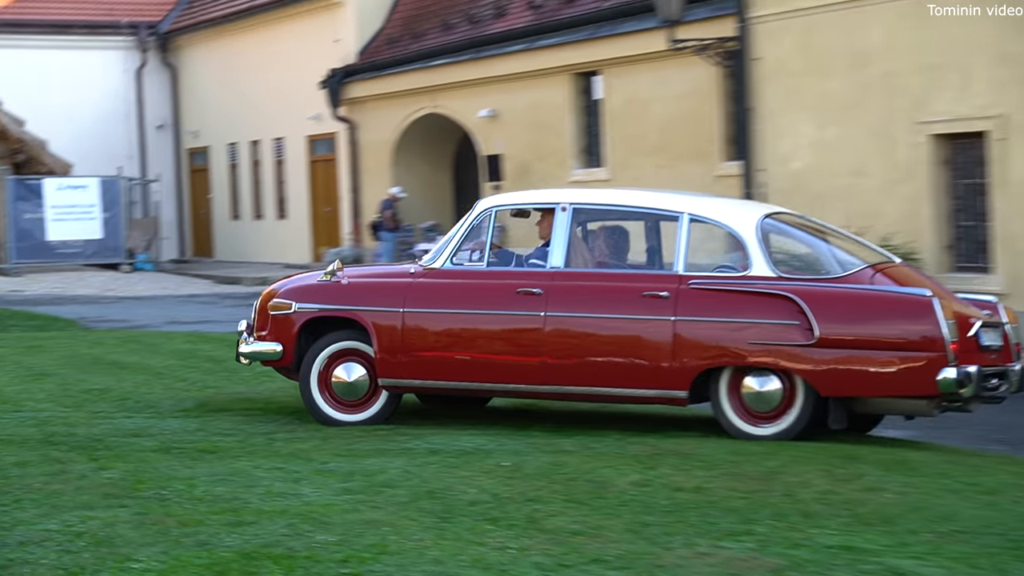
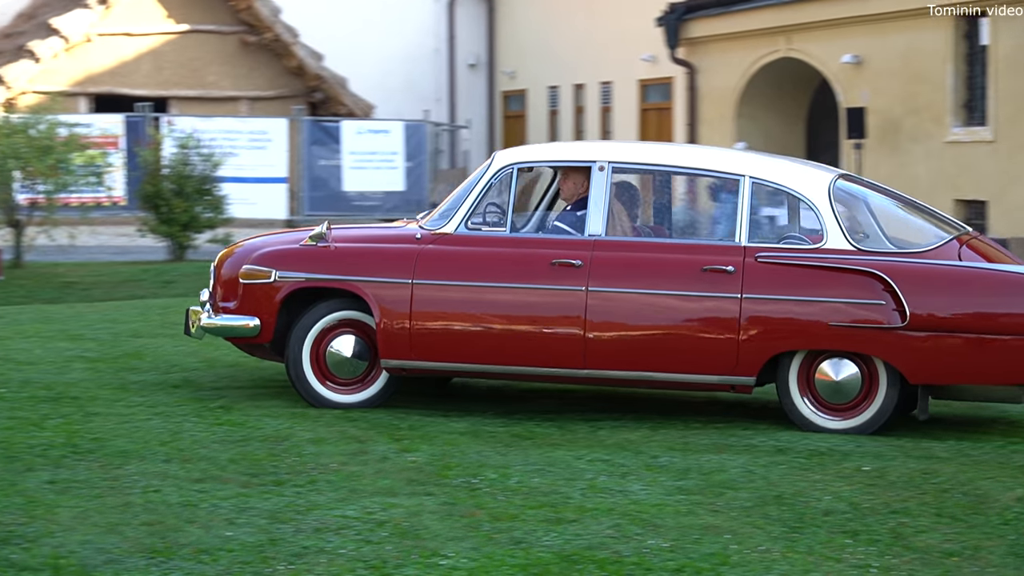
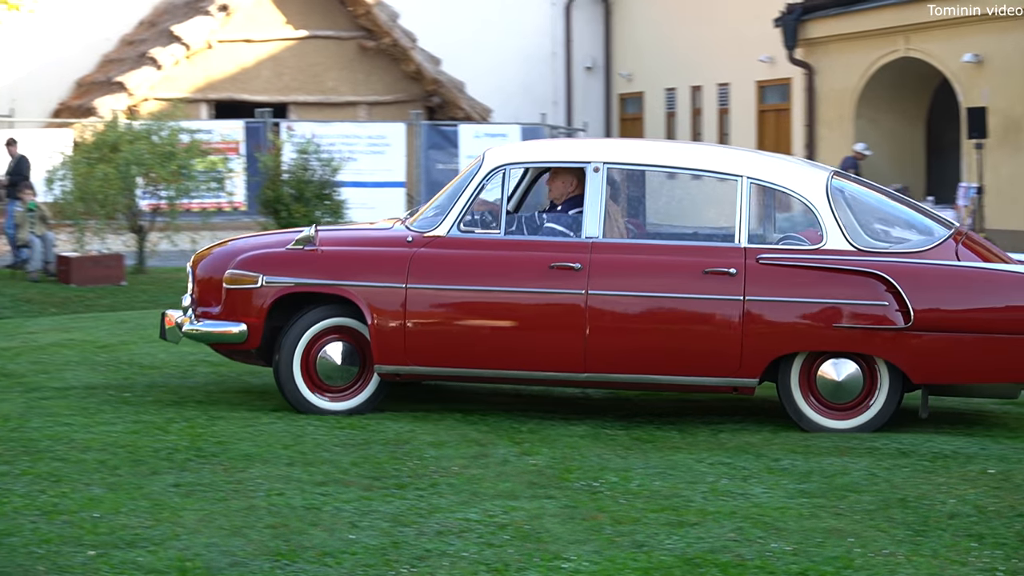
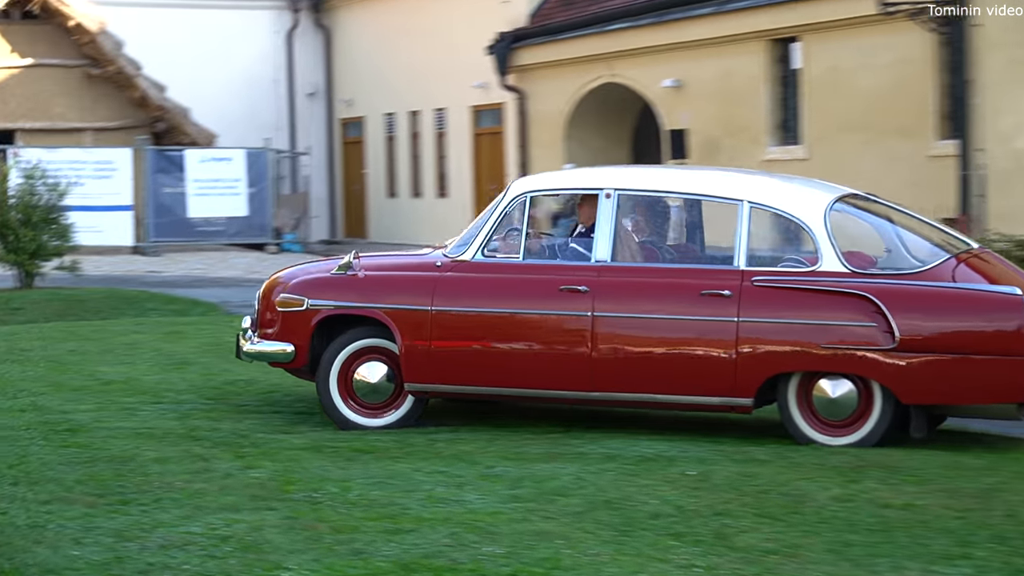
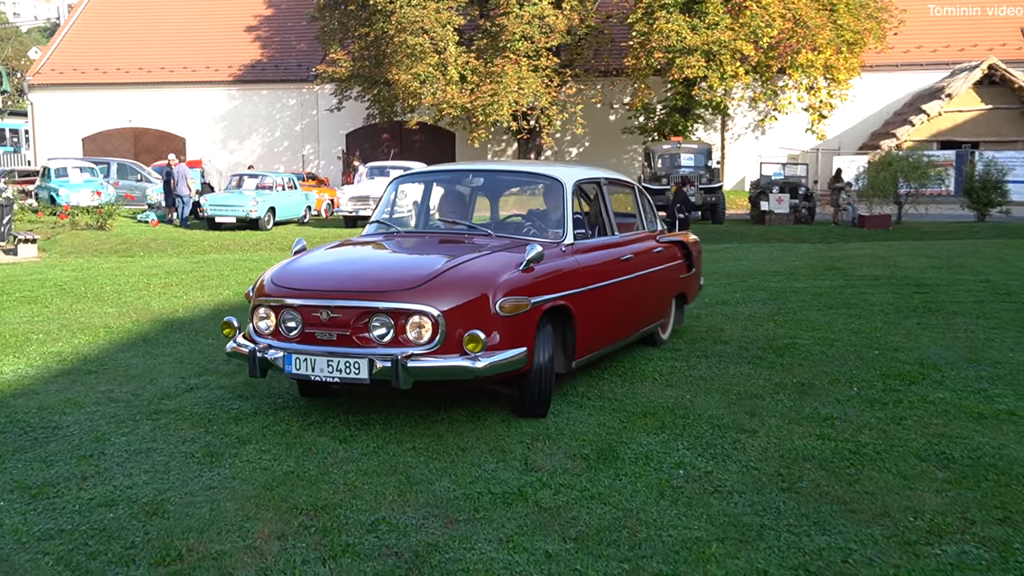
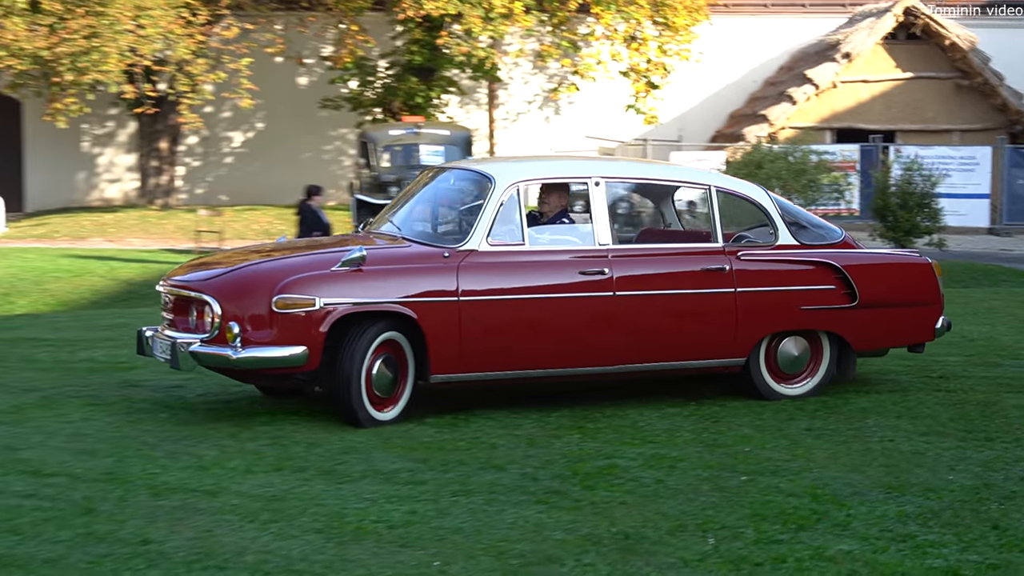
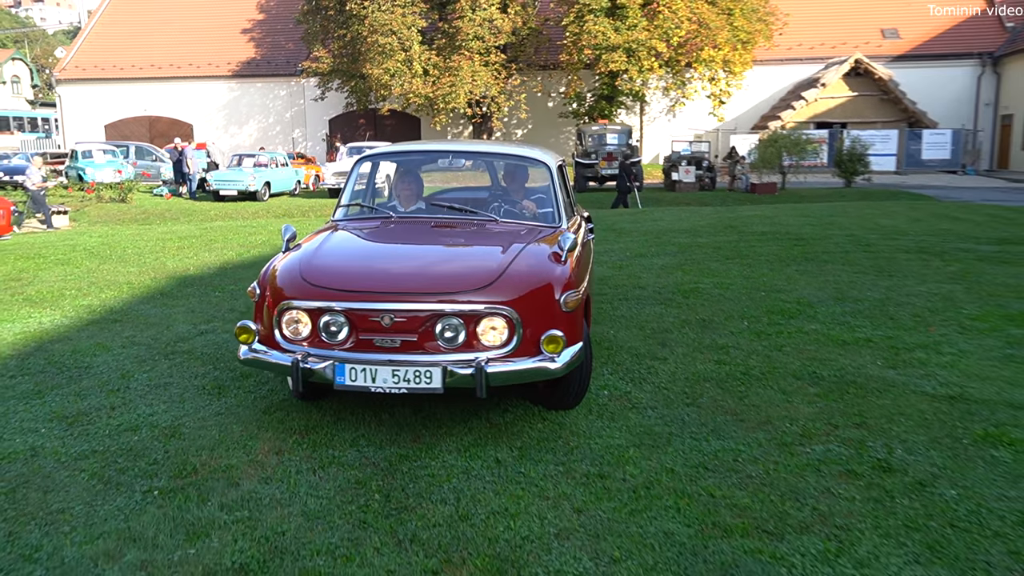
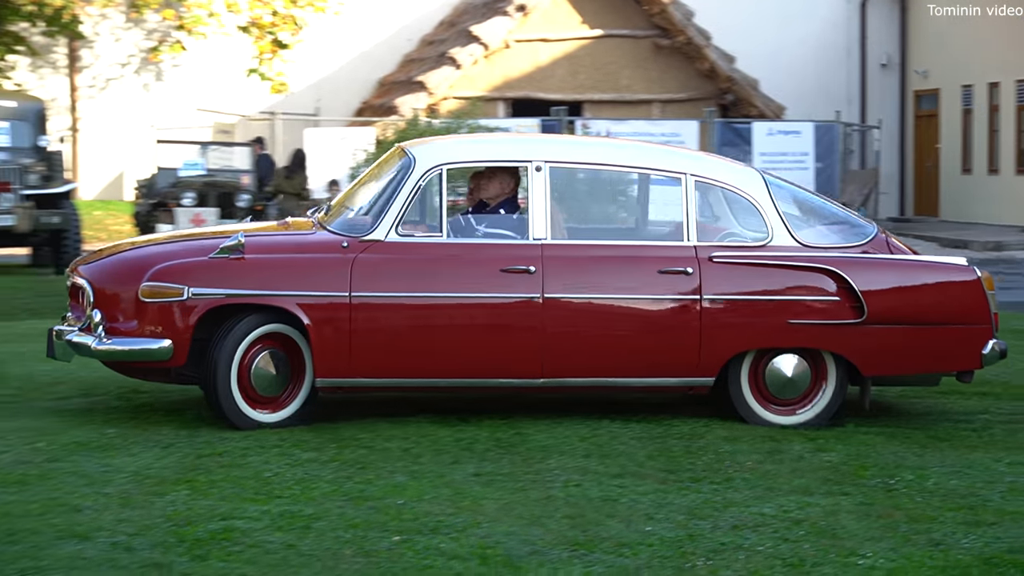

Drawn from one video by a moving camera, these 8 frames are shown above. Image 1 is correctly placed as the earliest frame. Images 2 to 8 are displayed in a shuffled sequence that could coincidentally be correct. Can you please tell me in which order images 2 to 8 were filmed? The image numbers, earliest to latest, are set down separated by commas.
4, 2, 3, 8, 6, 5, 7
